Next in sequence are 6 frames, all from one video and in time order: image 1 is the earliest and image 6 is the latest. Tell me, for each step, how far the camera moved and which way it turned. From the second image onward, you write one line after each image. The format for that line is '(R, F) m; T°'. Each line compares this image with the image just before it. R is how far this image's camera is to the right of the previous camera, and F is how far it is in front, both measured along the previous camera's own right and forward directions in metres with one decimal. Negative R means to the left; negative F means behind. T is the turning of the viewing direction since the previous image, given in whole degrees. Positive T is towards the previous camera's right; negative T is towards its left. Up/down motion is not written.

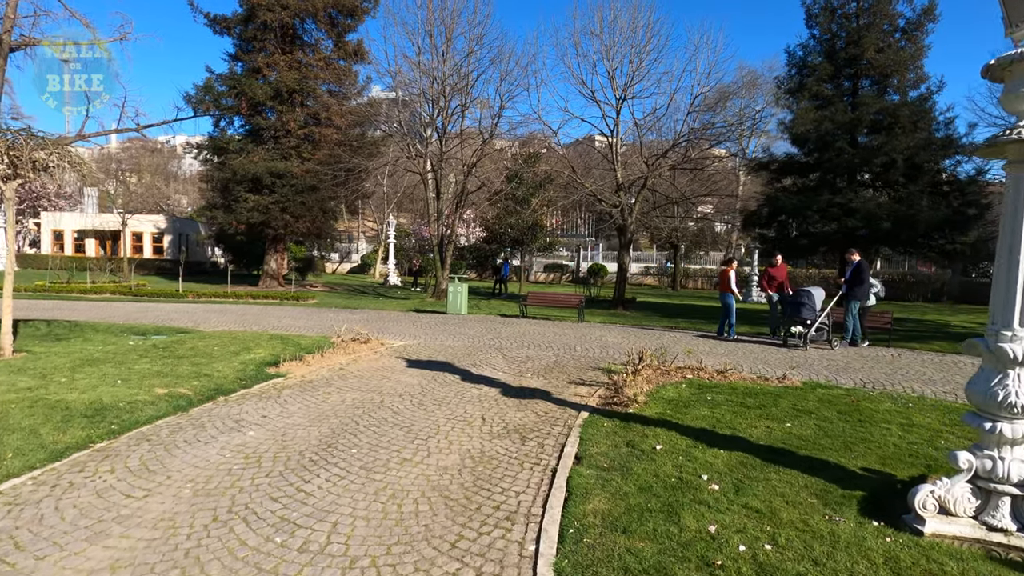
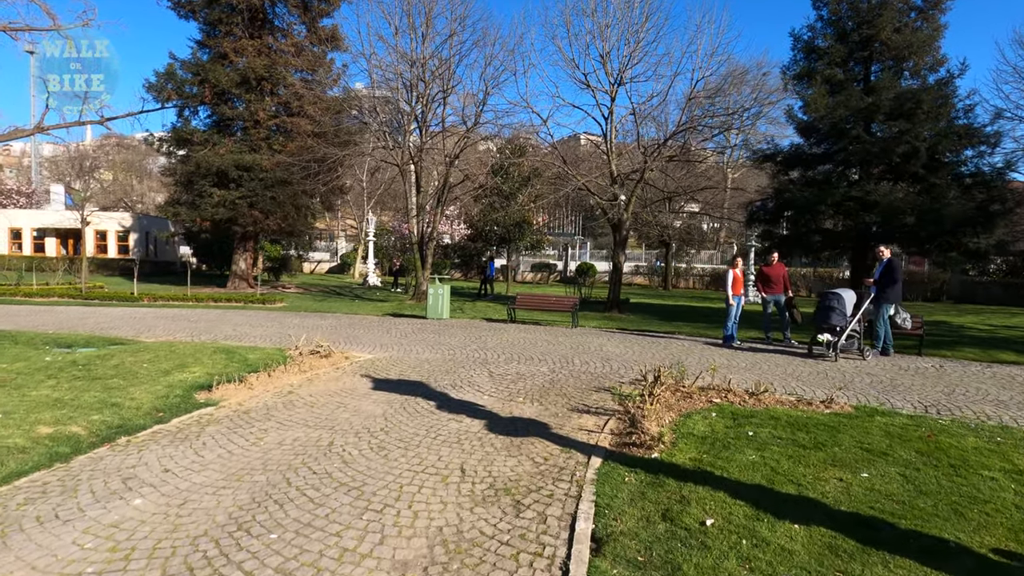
(0.0, +1.7) m; +1°
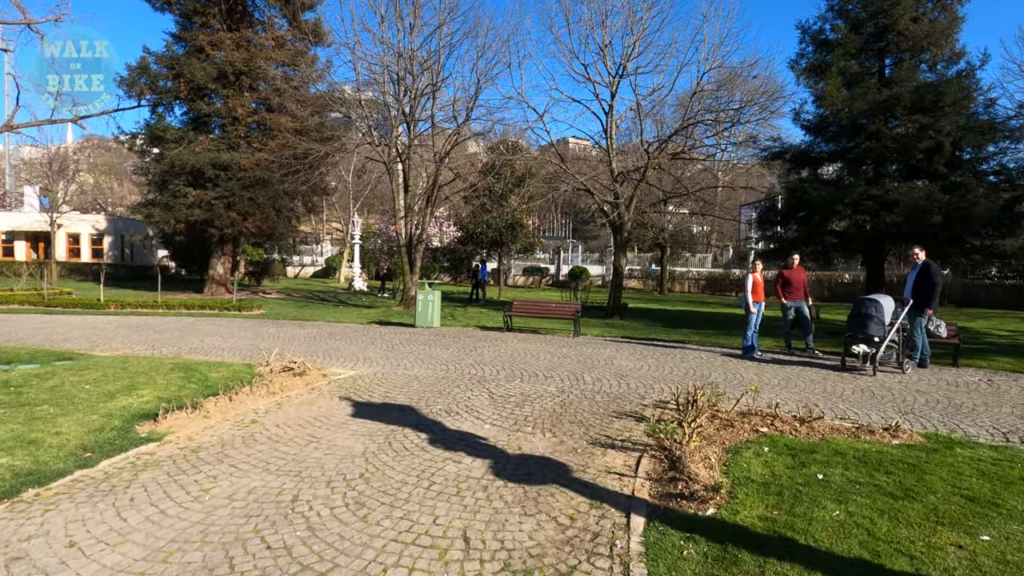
(-0.2, +1.2) m; +1°
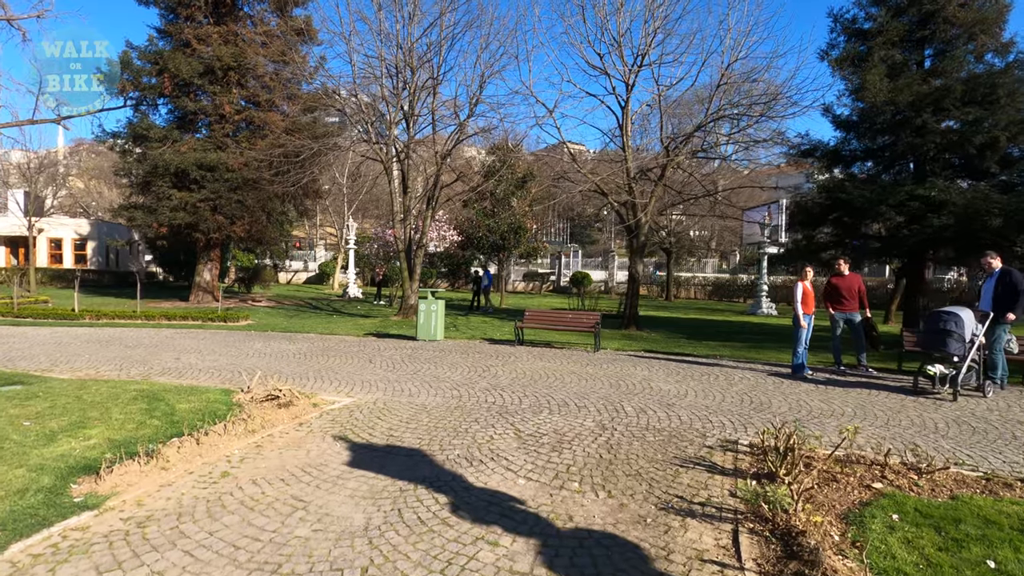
(-0.4, +1.4) m; +1°
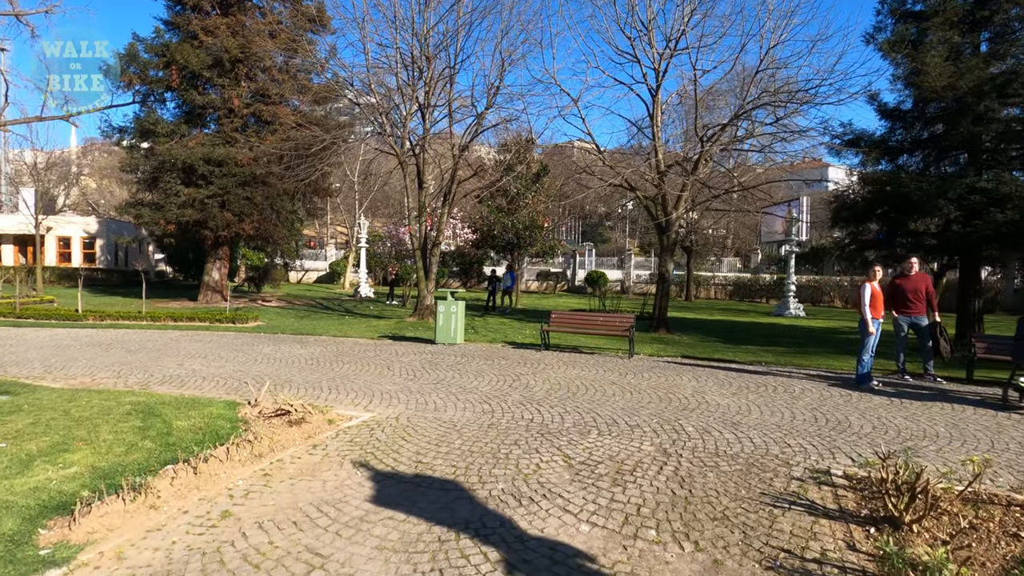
(-0.4, +0.9) m; -1°
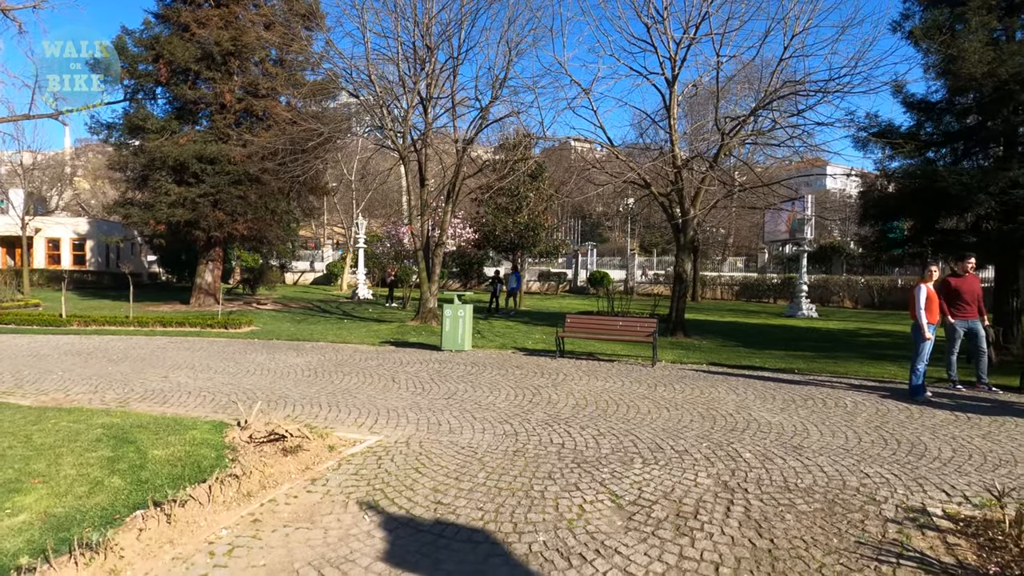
(-0.3, +0.9) m; 0°
